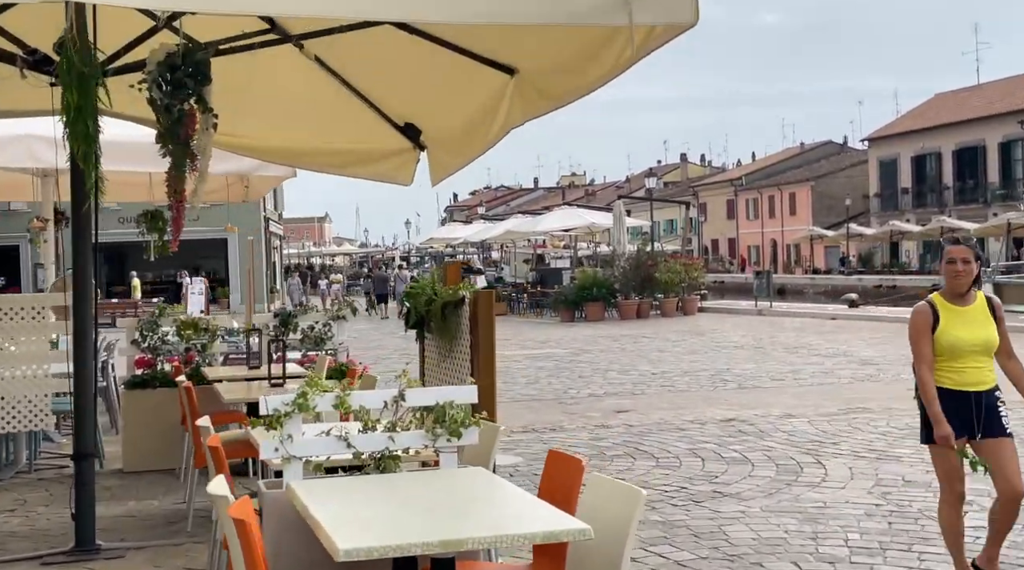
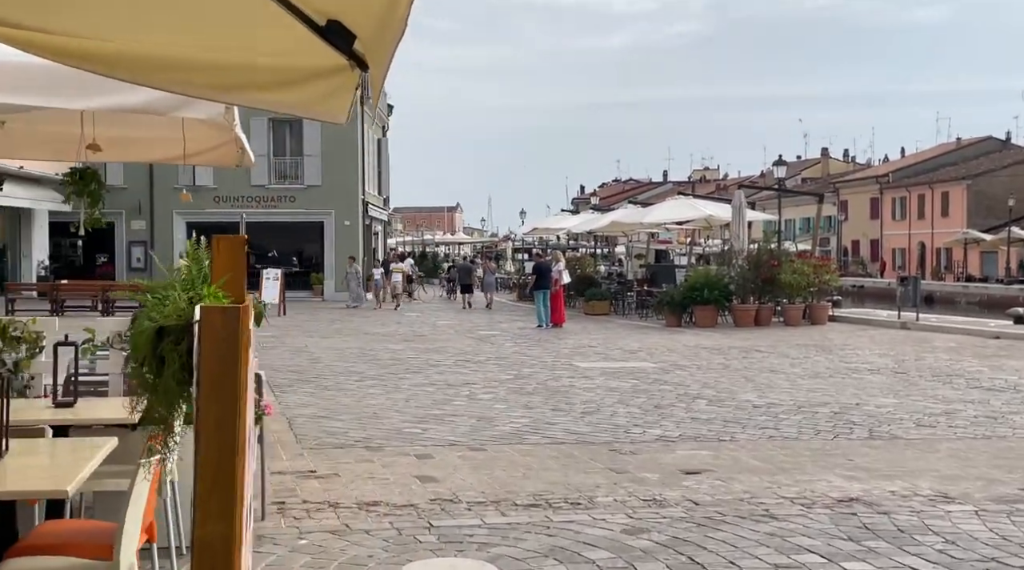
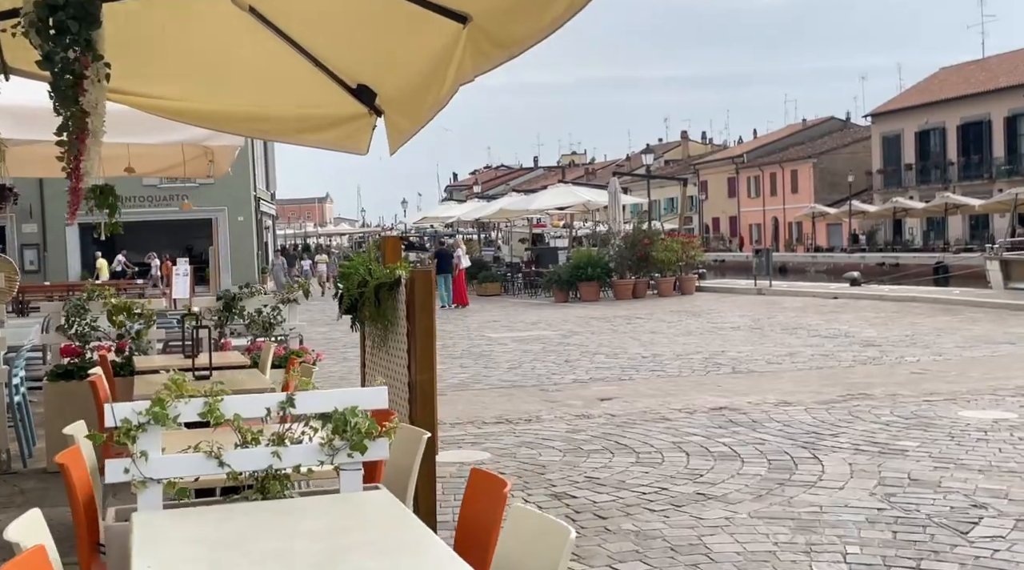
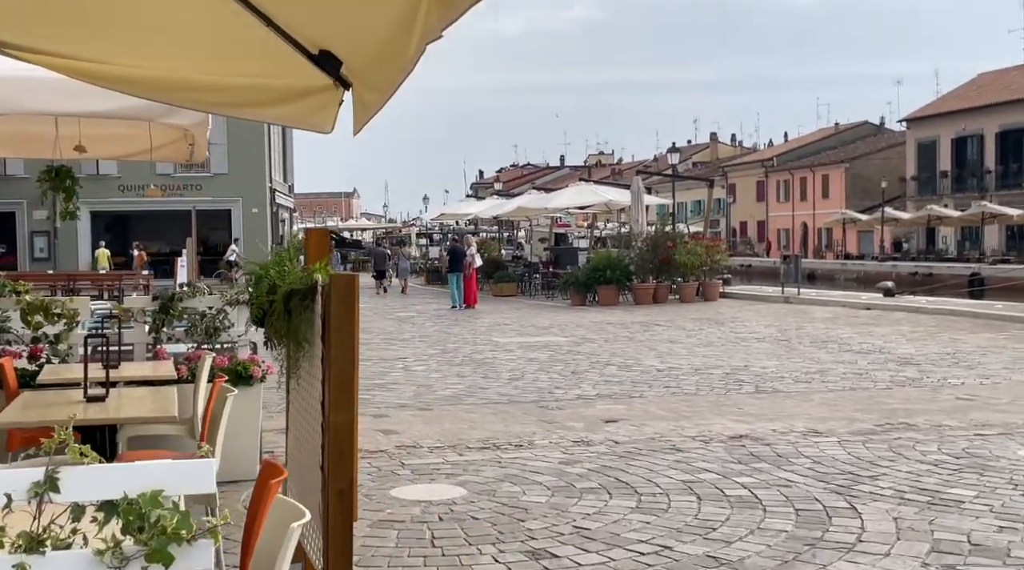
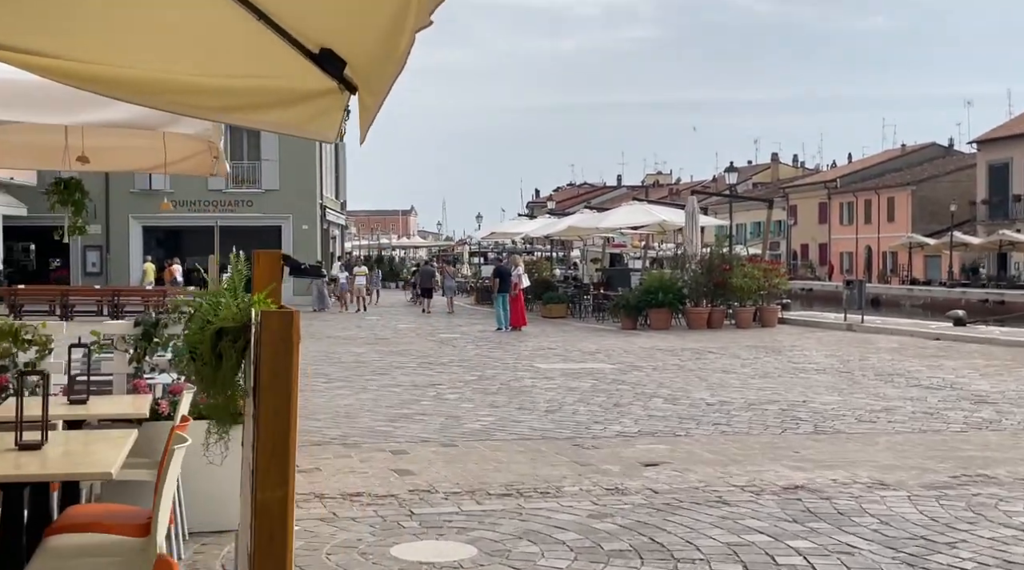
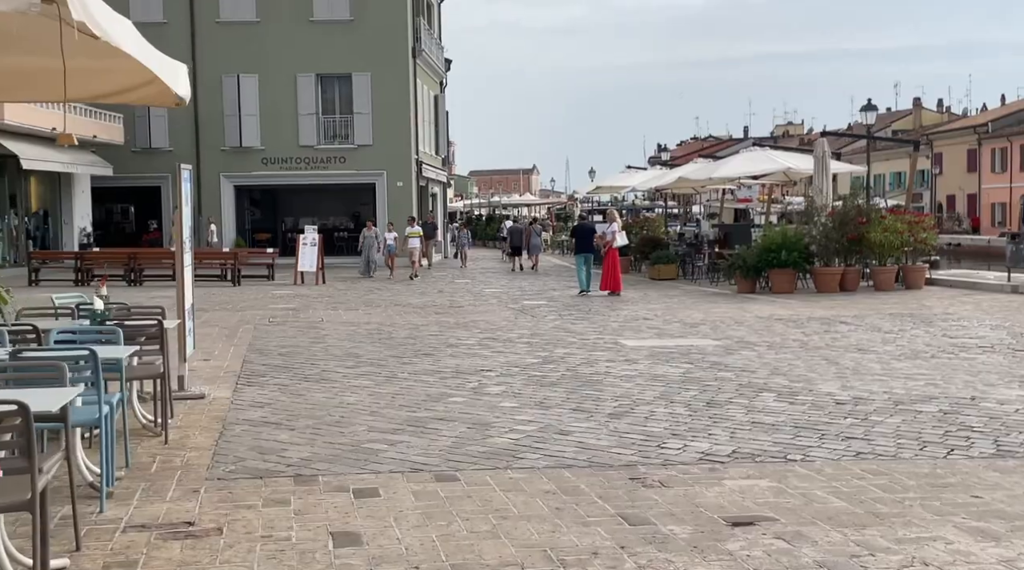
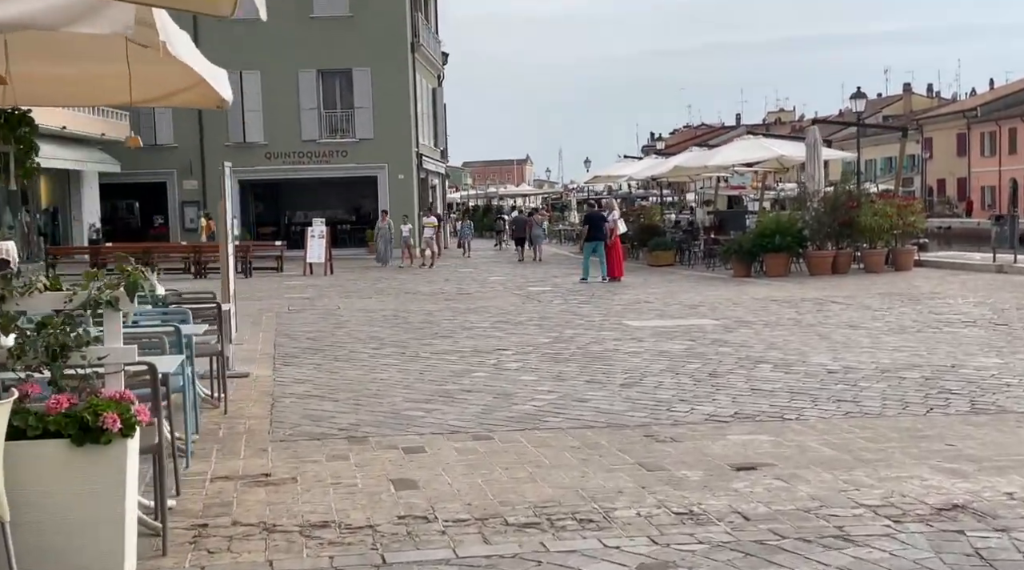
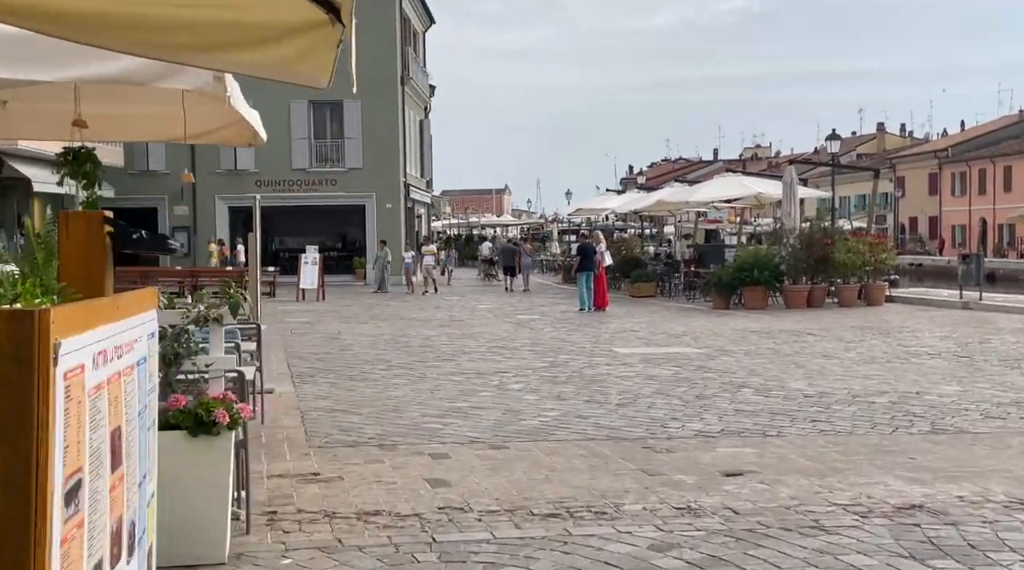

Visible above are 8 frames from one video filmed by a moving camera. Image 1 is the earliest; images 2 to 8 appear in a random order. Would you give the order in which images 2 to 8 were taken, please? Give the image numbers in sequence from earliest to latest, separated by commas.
3, 4, 5, 2, 8, 7, 6
